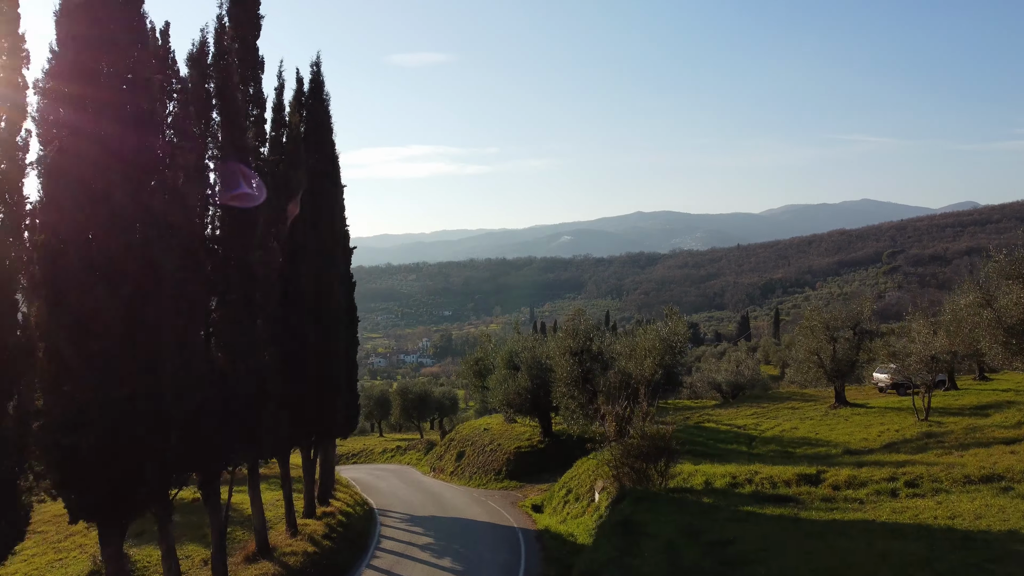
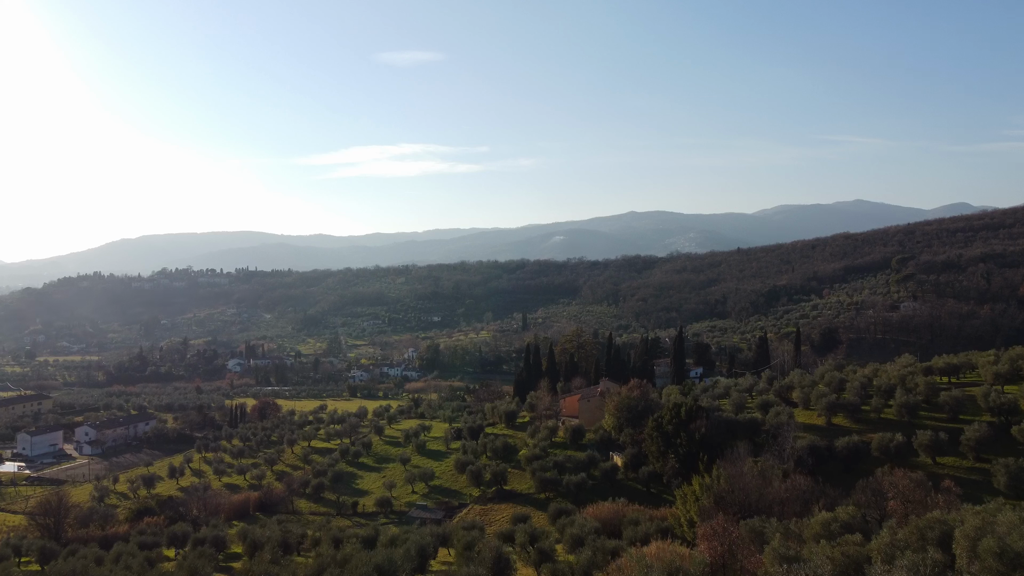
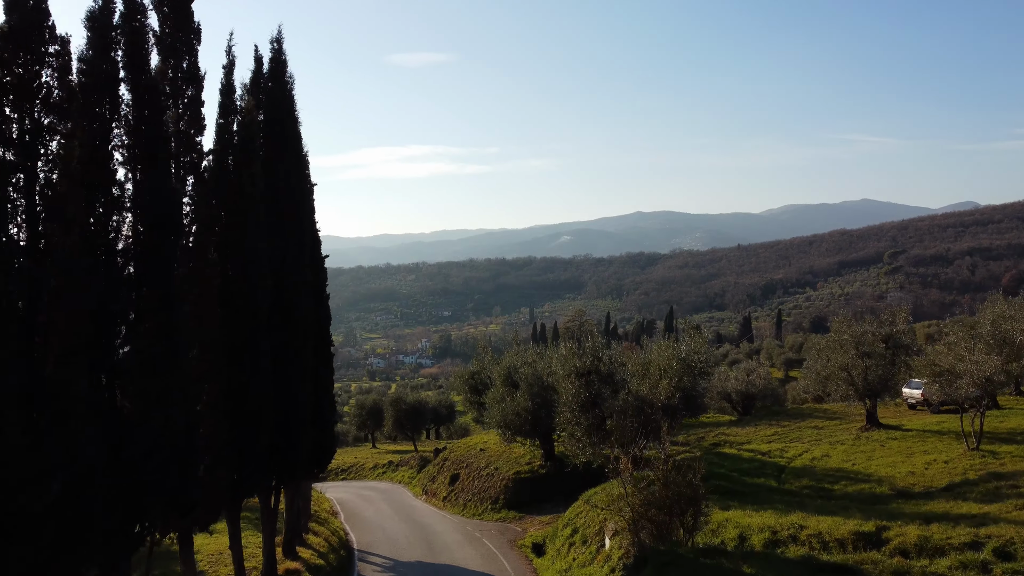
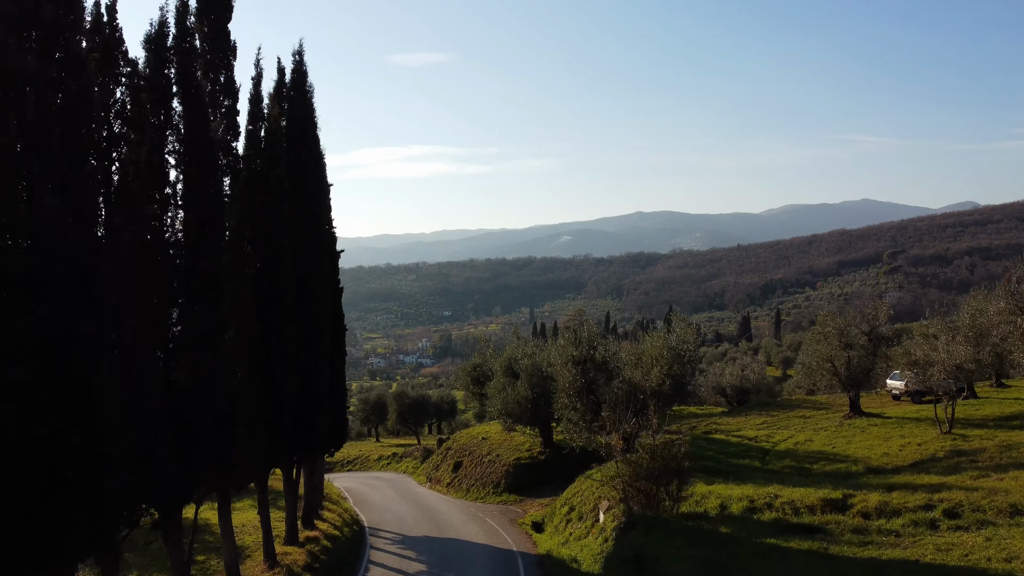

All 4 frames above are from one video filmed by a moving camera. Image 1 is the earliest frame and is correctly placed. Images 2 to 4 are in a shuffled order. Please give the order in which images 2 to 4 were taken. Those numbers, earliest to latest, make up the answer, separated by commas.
4, 3, 2
